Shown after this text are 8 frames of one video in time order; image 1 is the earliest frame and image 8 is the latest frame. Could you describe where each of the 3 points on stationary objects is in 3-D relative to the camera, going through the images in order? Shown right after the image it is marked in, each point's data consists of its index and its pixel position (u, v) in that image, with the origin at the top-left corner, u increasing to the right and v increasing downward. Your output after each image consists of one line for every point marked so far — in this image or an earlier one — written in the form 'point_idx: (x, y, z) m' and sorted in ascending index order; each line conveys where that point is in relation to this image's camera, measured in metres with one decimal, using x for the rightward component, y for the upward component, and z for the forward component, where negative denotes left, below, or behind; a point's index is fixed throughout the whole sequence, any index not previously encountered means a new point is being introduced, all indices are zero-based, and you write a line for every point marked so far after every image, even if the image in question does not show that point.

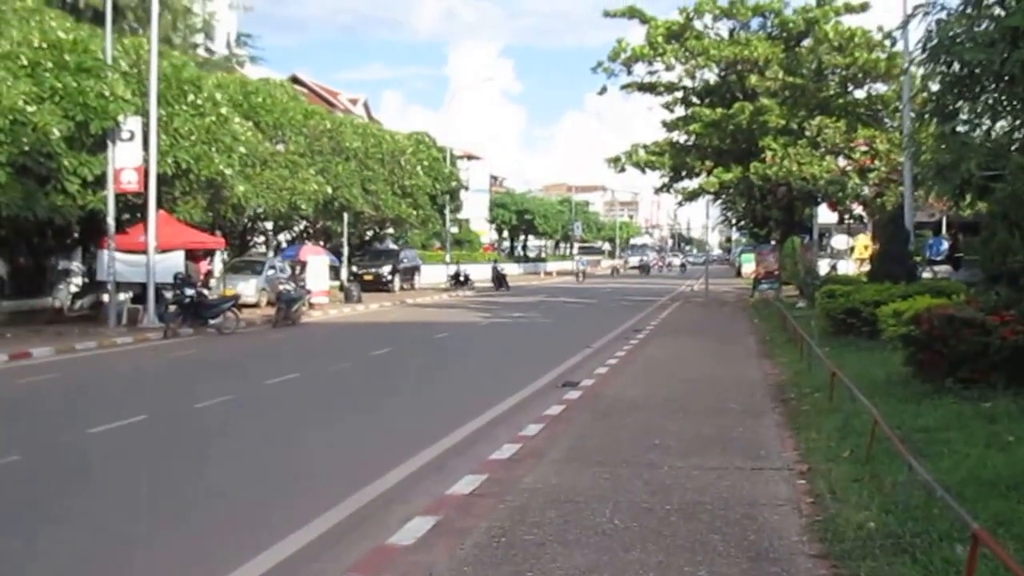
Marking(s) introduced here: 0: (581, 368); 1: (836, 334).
0: (+0.8, -1.0, +14.3) m
1: (+5.0, -0.7, +17.2) m
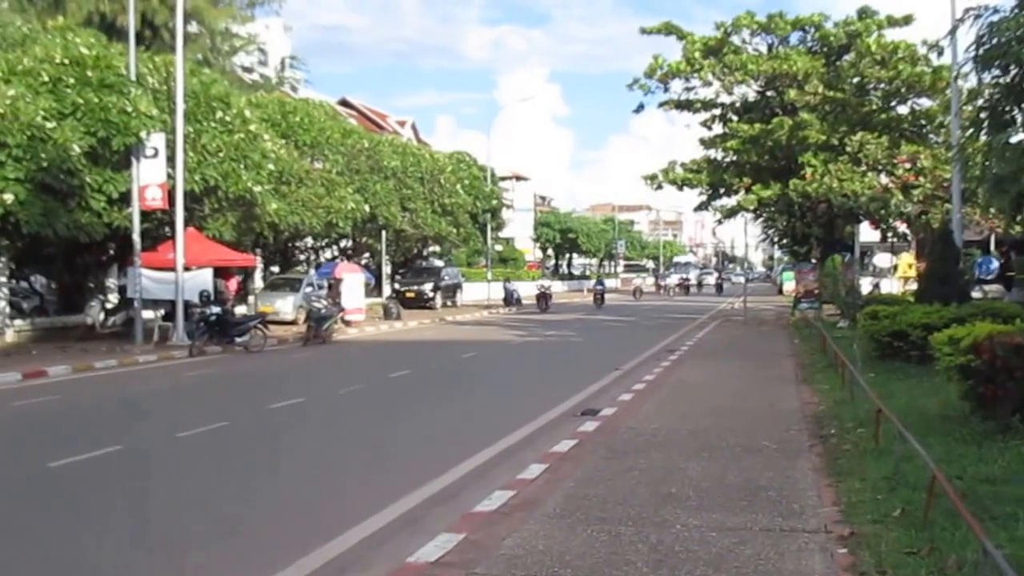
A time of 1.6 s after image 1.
0: (+1.1, -1.3, +13.3) m
1: (+5.3, -1.0, +16.1) m
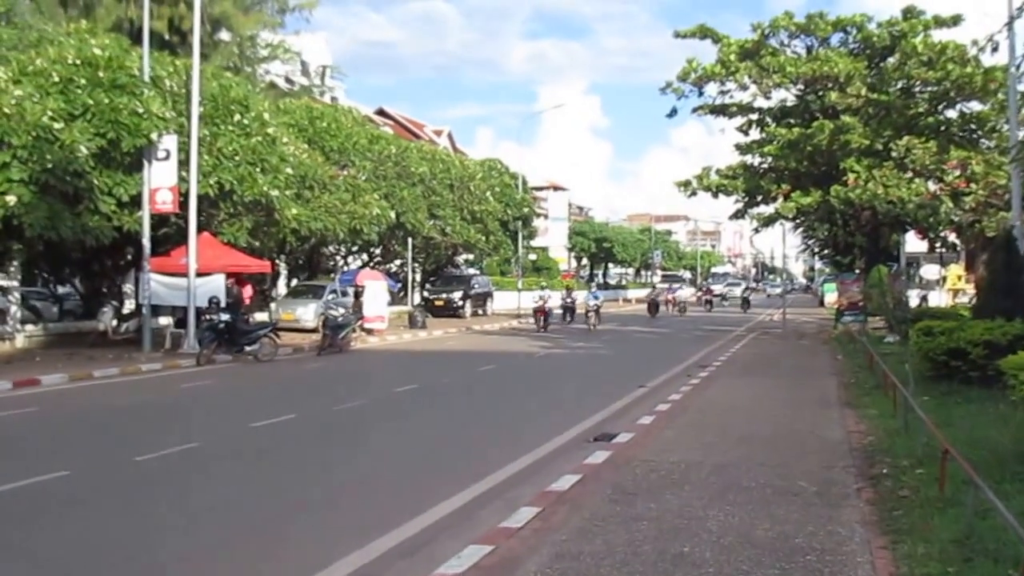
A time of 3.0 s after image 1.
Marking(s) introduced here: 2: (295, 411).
0: (+1.2, -1.4, +12.1) m
1: (+5.5, -1.2, +14.7) m
2: (-3.1, -1.7, +16.0) m
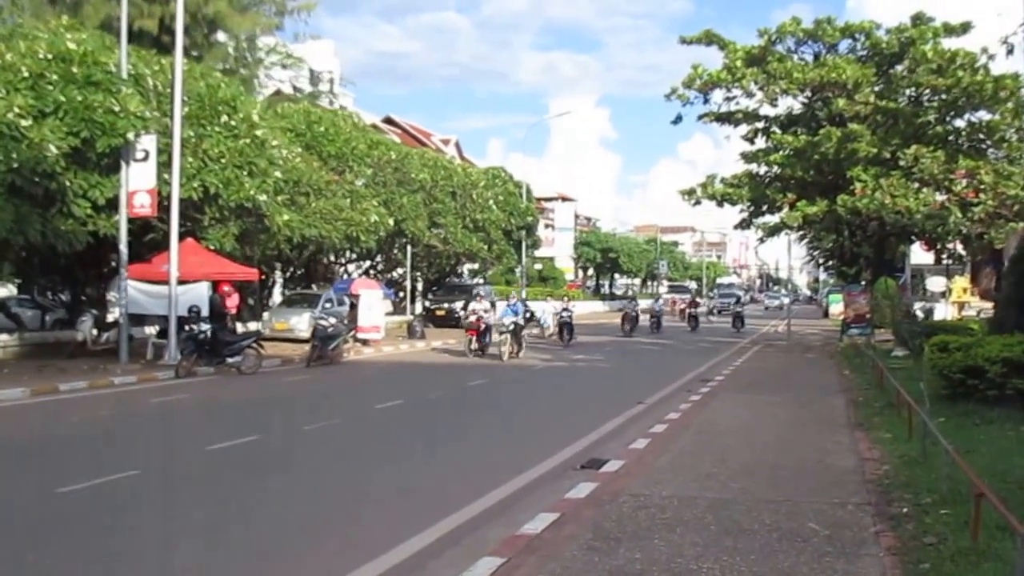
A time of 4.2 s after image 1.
0: (+1.0, -1.5, +11.2) m
1: (+5.4, -1.3, +13.8) m
2: (-3.2, -1.9, +15.1) m
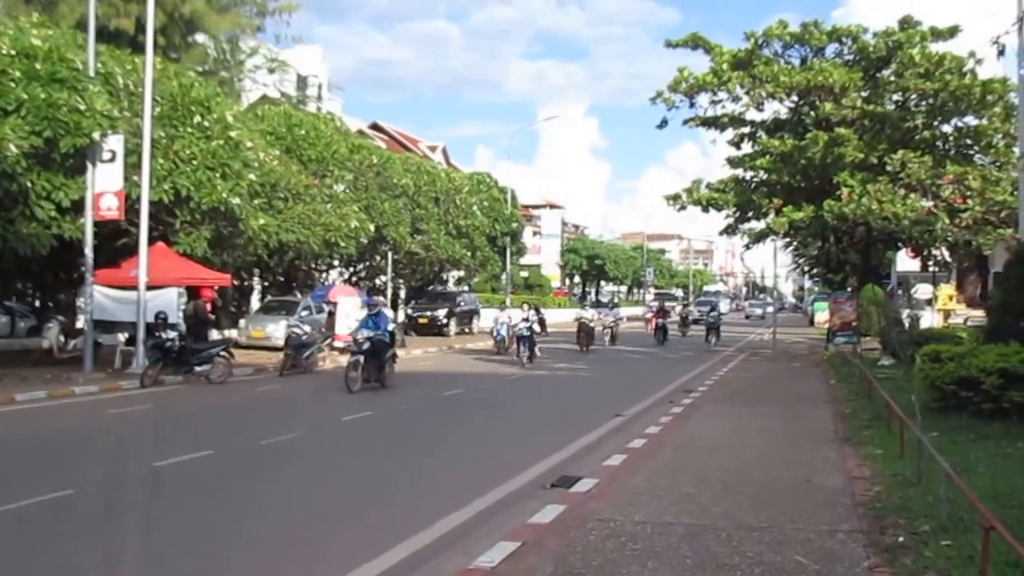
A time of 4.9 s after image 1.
0: (+0.7, -1.5, +10.6) m
1: (+5.1, -1.4, +13.3) m
2: (-3.6, -1.9, +14.5) m
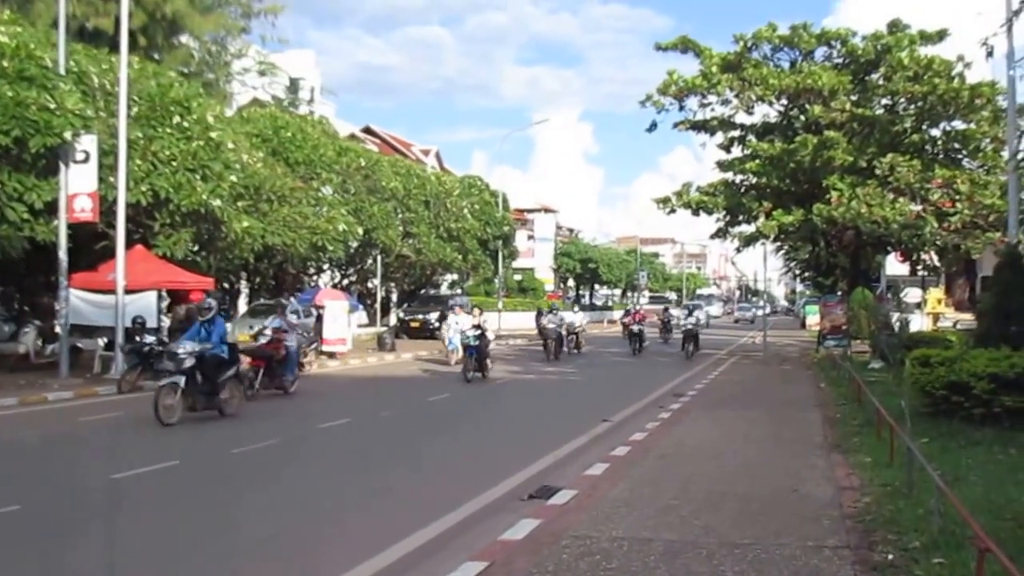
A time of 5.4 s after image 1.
0: (+0.5, -1.6, +10.3) m
1: (+4.8, -1.5, +12.9) m
2: (-3.8, -2.0, +14.1) m
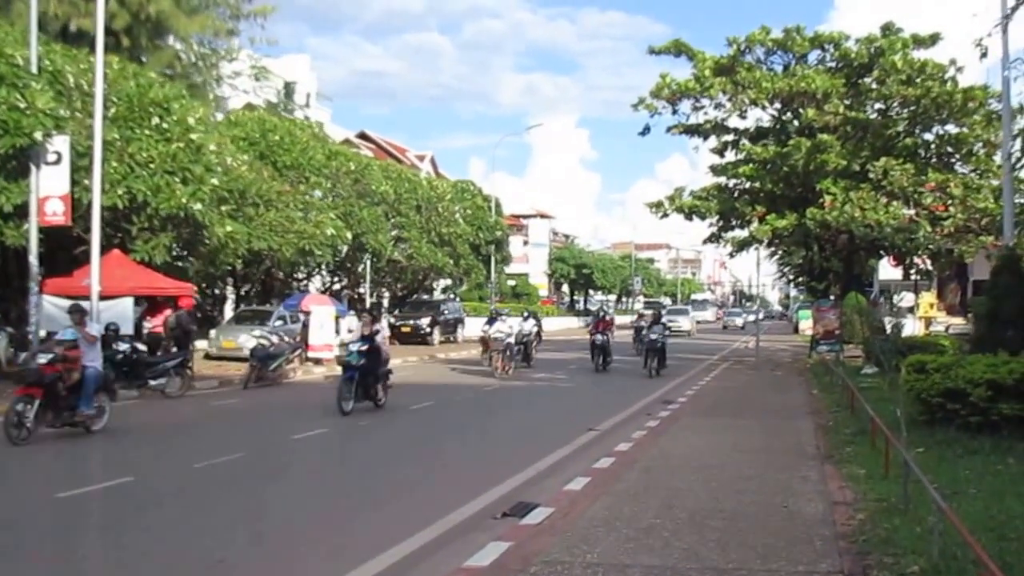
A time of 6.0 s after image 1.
0: (+0.3, -1.6, +9.8) m
1: (+4.6, -1.5, +12.5) m
2: (-4.0, -2.0, +13.6) m
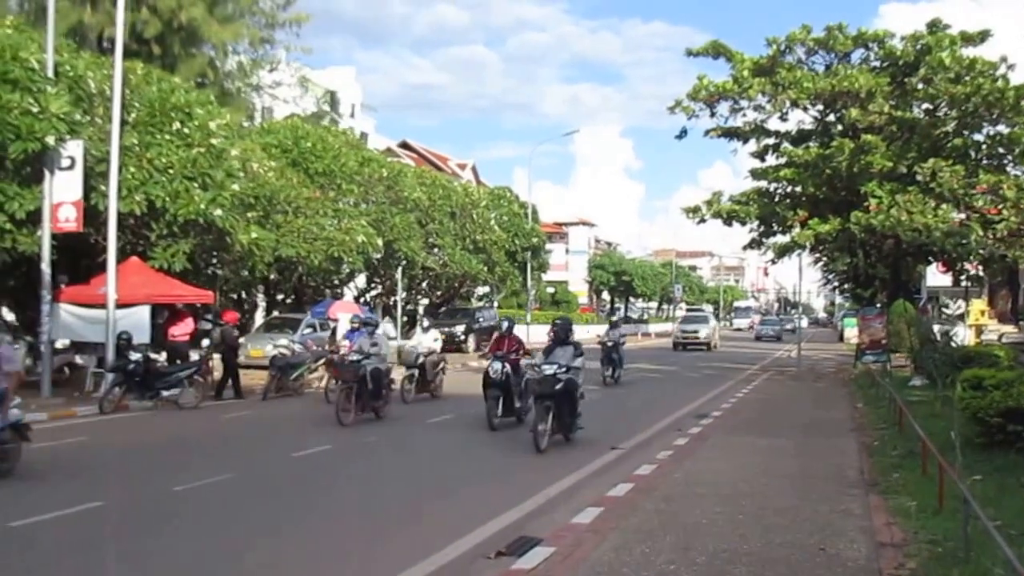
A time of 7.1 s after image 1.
0: (+0.4, -1.7, +8.8) m
1: (+4.8, -1.6, +11.4) m
2: (-3.8, -2.1, +12.8) m
